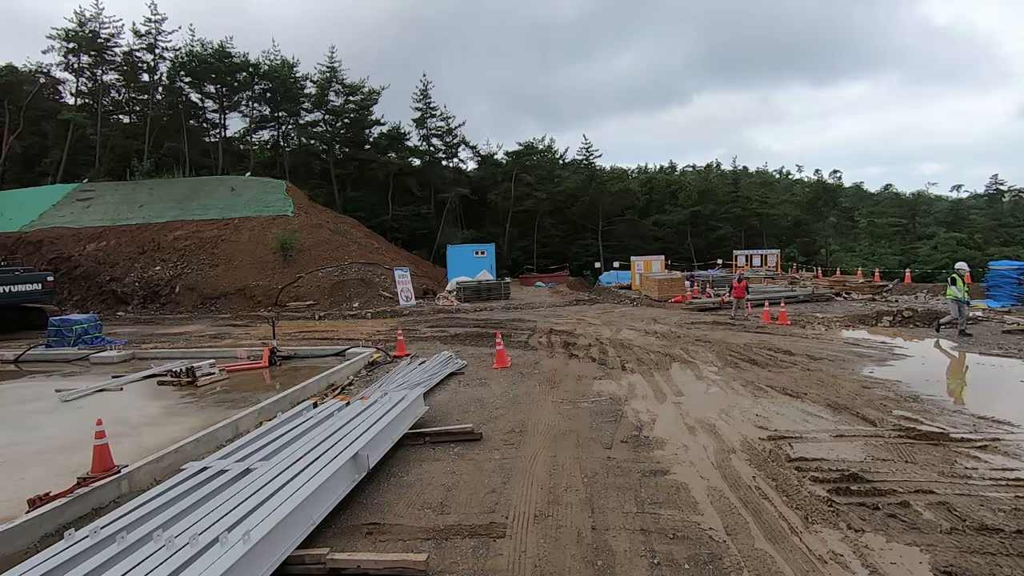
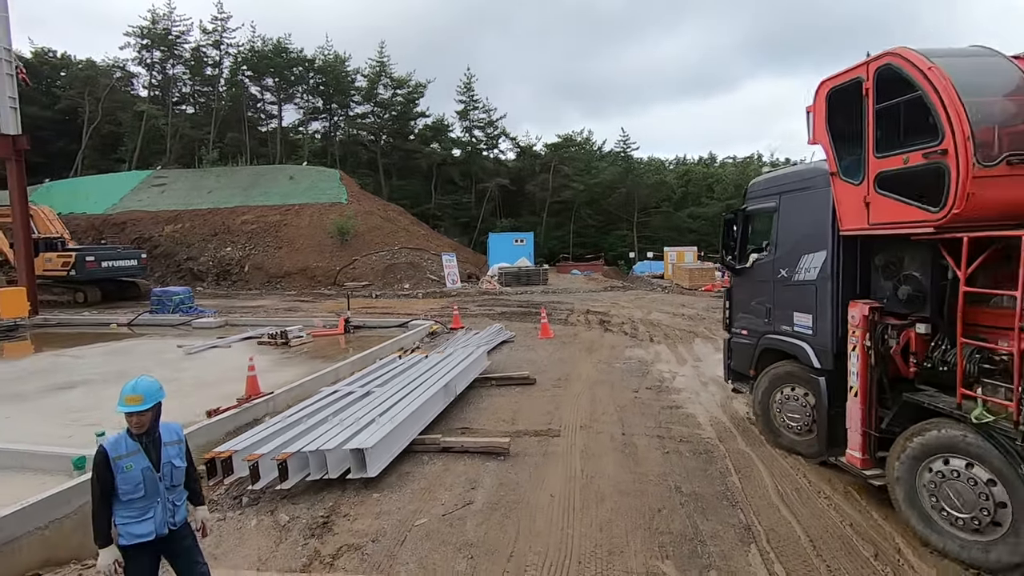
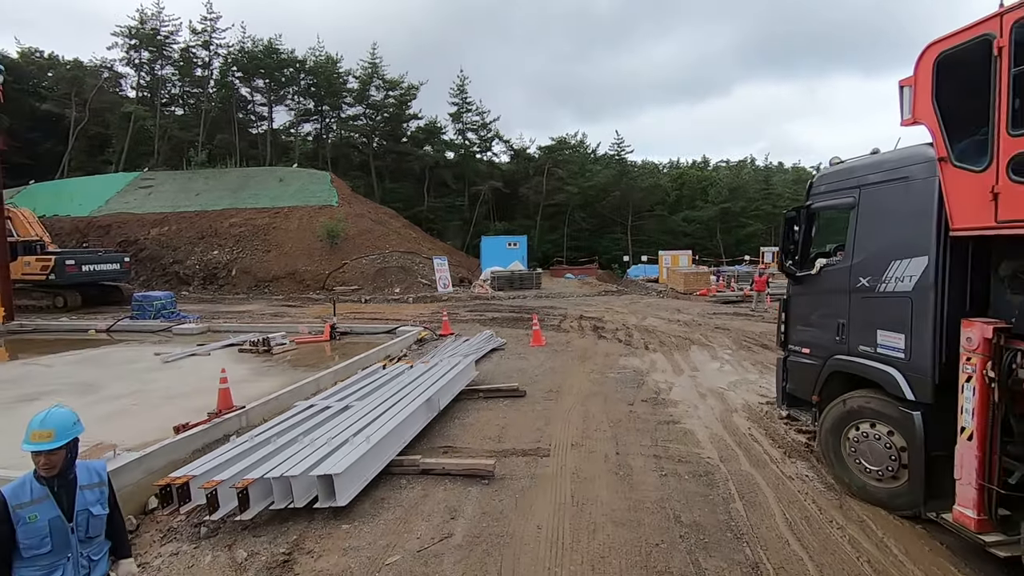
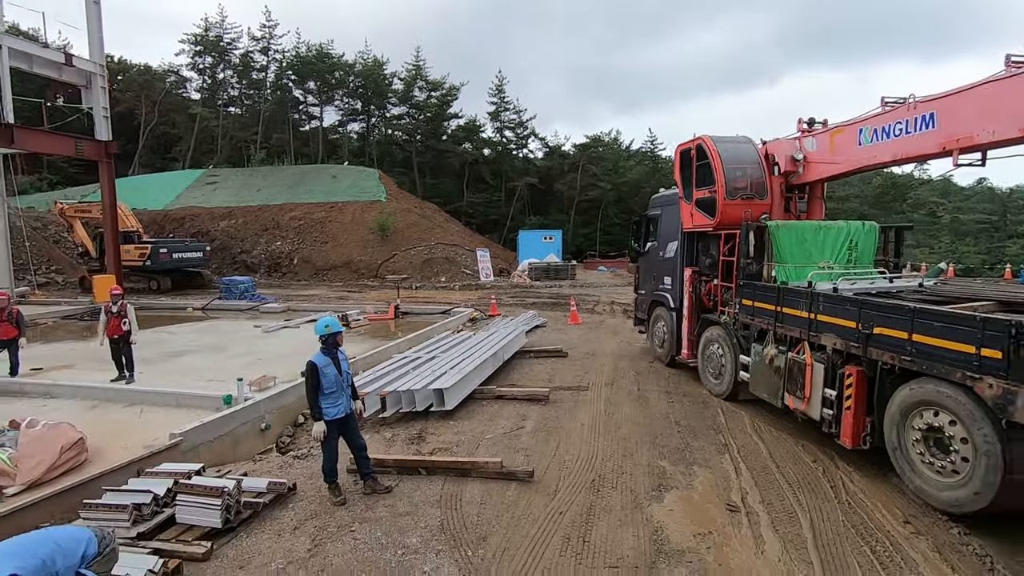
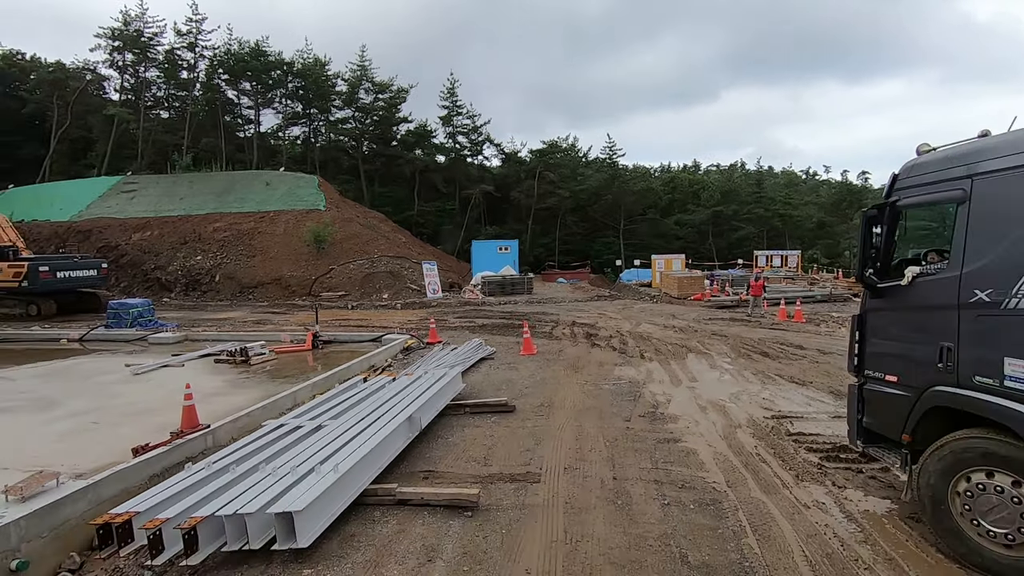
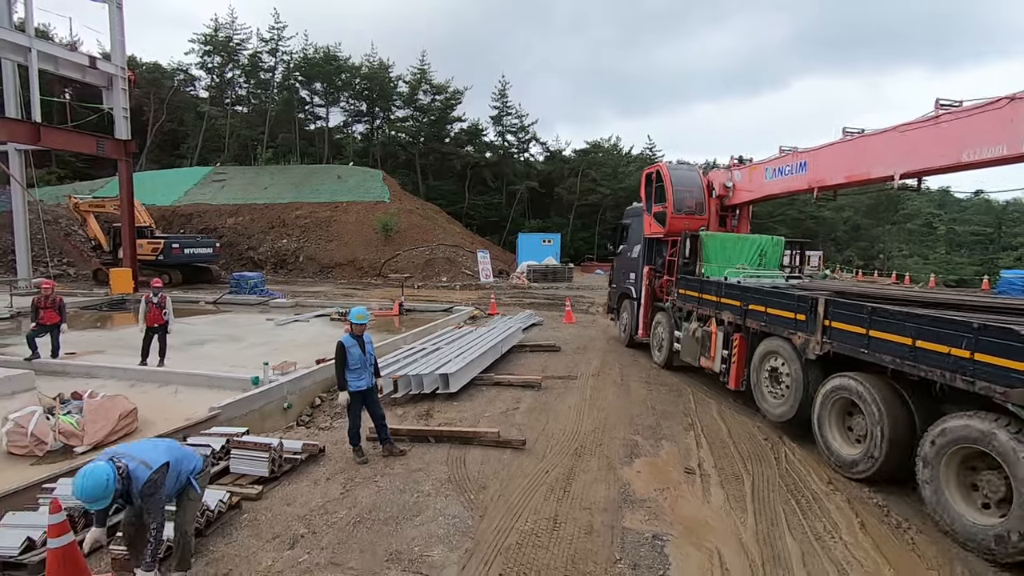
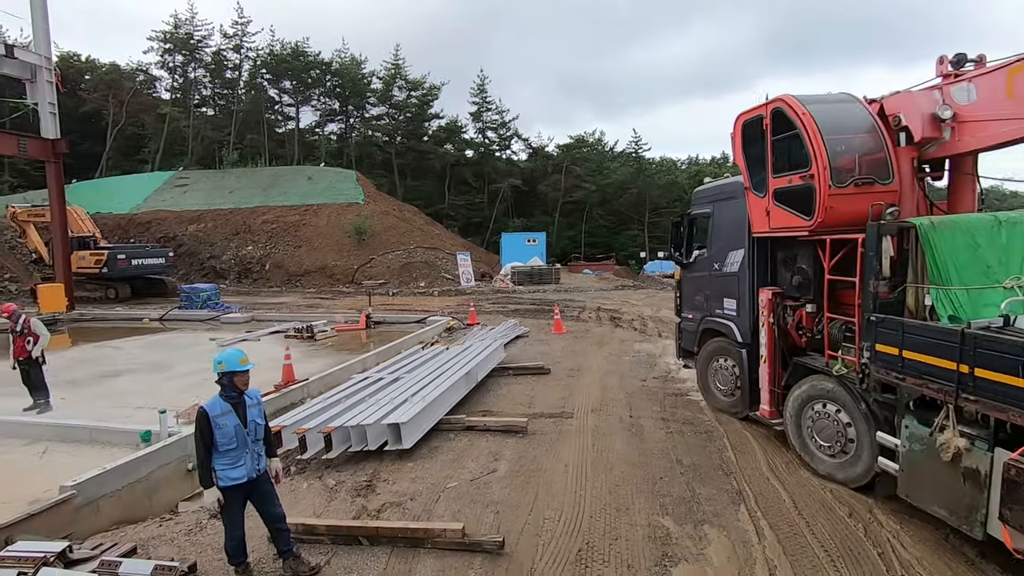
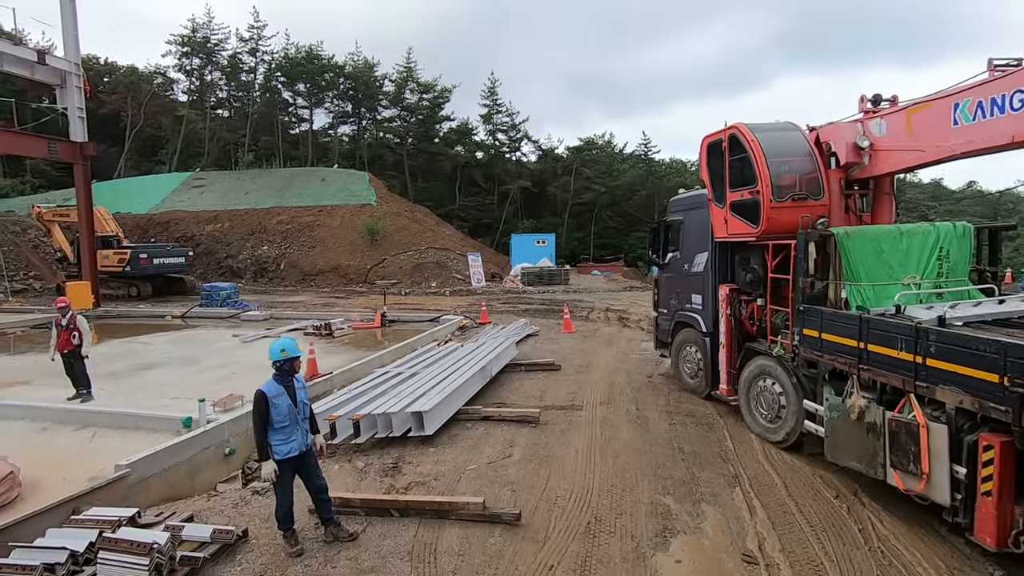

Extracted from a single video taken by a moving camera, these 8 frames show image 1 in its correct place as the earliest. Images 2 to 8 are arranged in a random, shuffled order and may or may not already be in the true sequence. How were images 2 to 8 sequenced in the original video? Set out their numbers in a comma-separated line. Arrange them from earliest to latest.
5, 3, 2, 7, 8, 4, 6
